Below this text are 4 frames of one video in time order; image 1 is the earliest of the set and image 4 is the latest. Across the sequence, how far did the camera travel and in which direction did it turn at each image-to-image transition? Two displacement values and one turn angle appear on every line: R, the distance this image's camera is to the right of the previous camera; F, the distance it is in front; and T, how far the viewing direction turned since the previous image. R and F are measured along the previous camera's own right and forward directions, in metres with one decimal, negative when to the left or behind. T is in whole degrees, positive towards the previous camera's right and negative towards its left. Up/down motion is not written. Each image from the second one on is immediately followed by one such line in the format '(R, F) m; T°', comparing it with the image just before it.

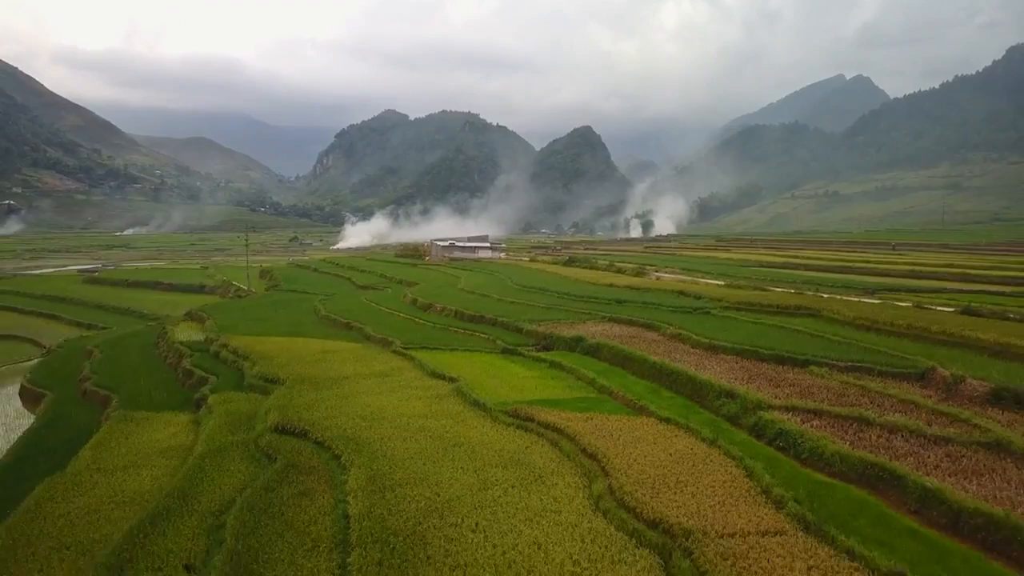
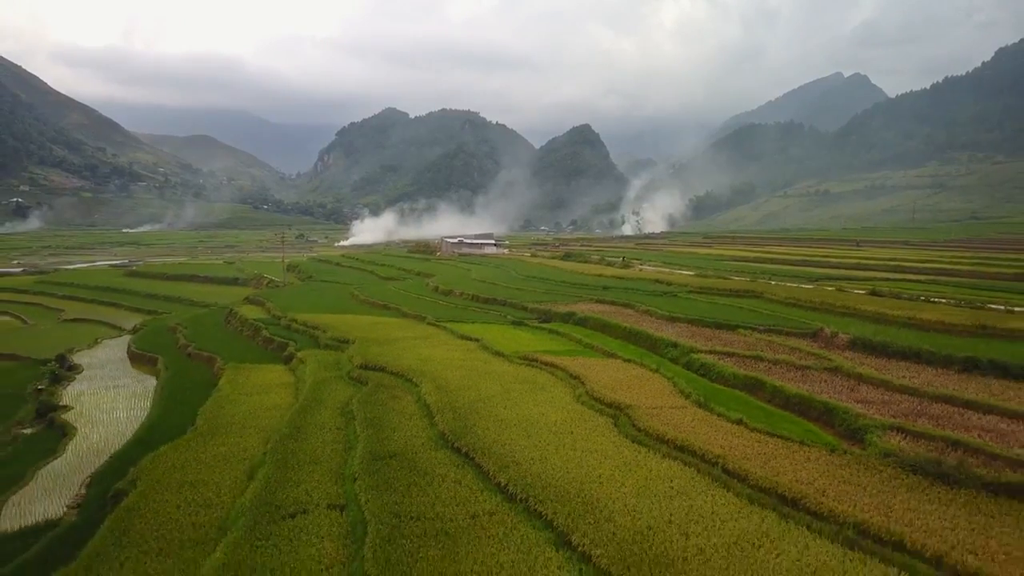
(-0.3, -6.7) m; 0°
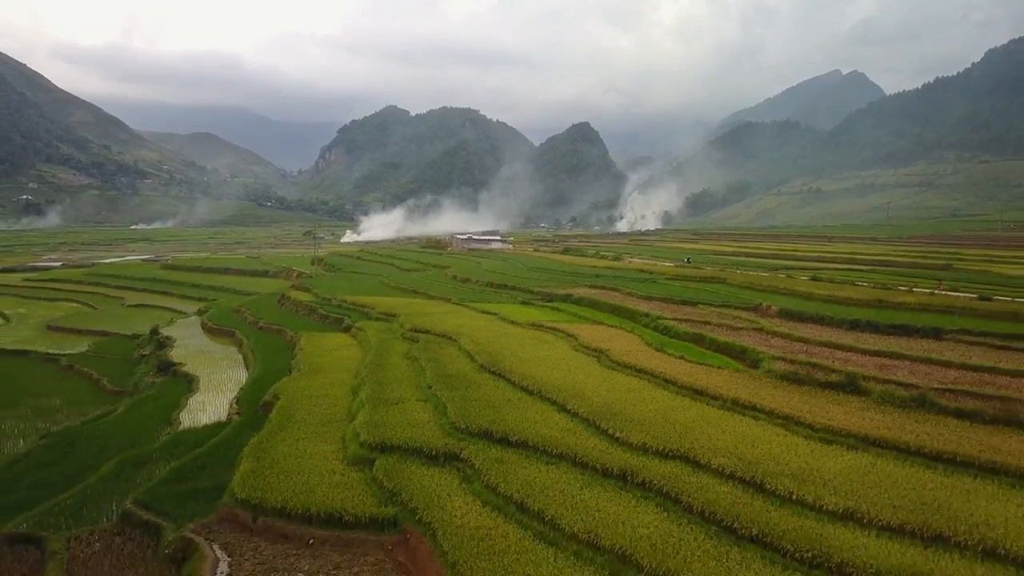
(-0.4, -7.0) m; 0°
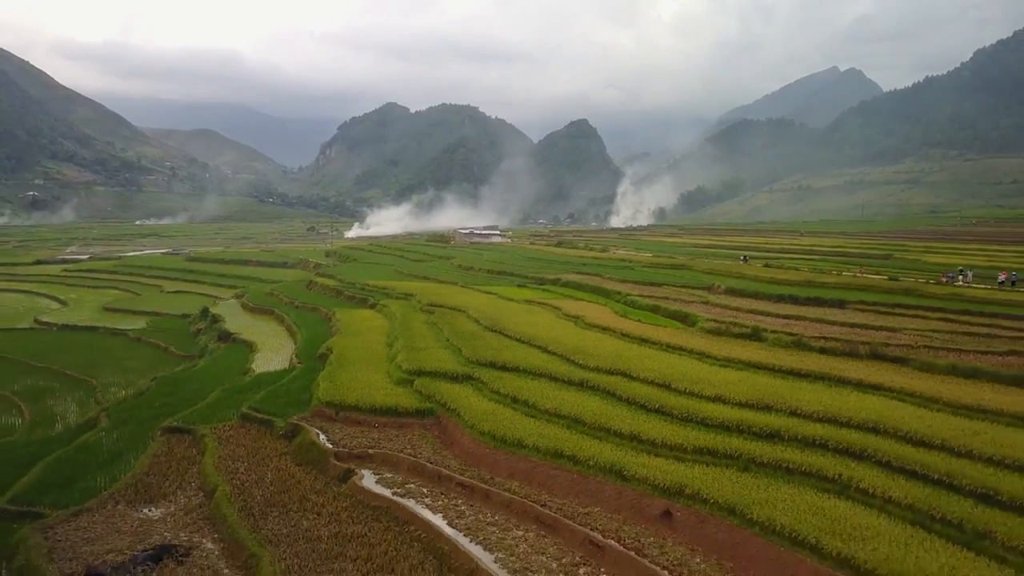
(+0.1, -6.6) m; 0°
